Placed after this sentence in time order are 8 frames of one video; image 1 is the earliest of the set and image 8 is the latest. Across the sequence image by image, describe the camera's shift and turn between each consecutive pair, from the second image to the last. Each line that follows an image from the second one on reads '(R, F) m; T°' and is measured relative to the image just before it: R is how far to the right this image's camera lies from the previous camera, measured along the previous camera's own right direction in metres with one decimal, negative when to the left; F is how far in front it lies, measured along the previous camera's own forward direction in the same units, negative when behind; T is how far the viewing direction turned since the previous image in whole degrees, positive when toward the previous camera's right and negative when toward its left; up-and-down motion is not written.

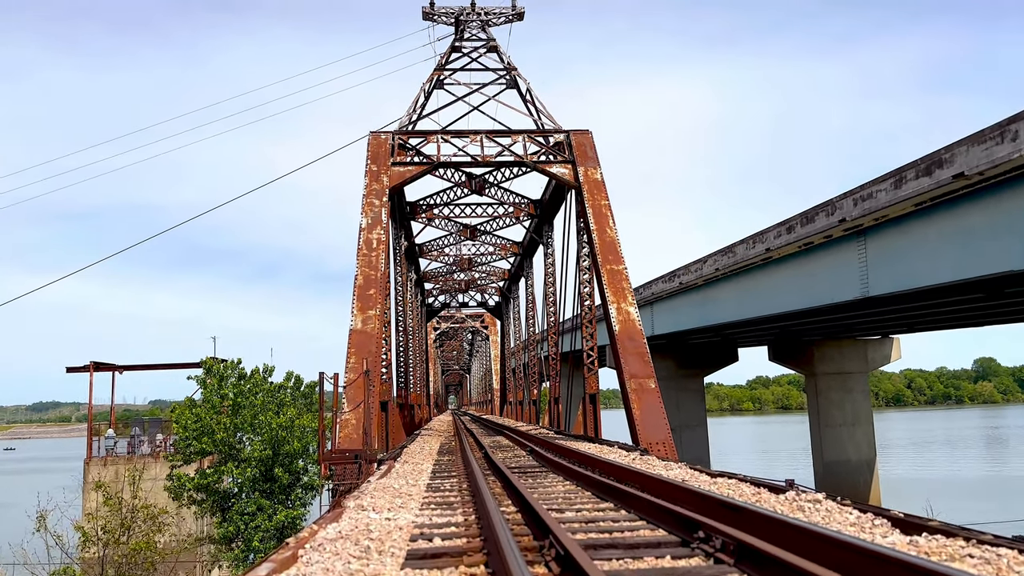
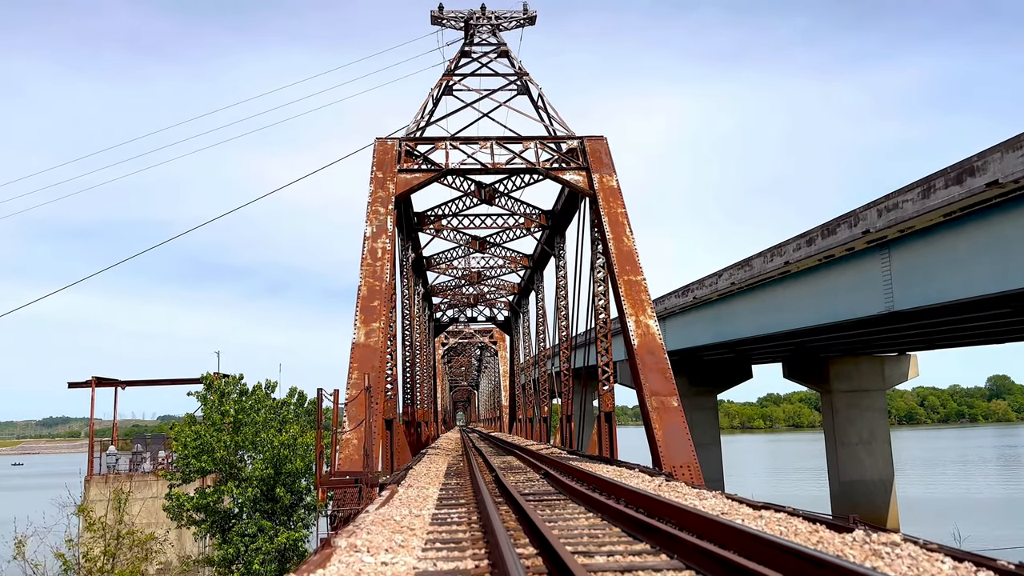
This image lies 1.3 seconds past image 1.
(0.0, +0.6) m; -1°
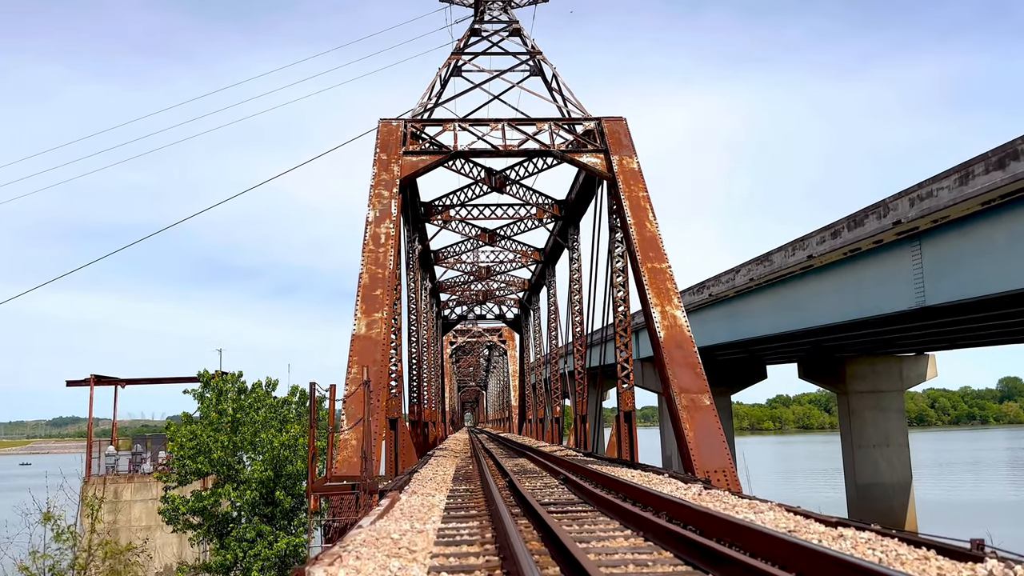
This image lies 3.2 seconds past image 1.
(-0.1, +0.8) m; -1°
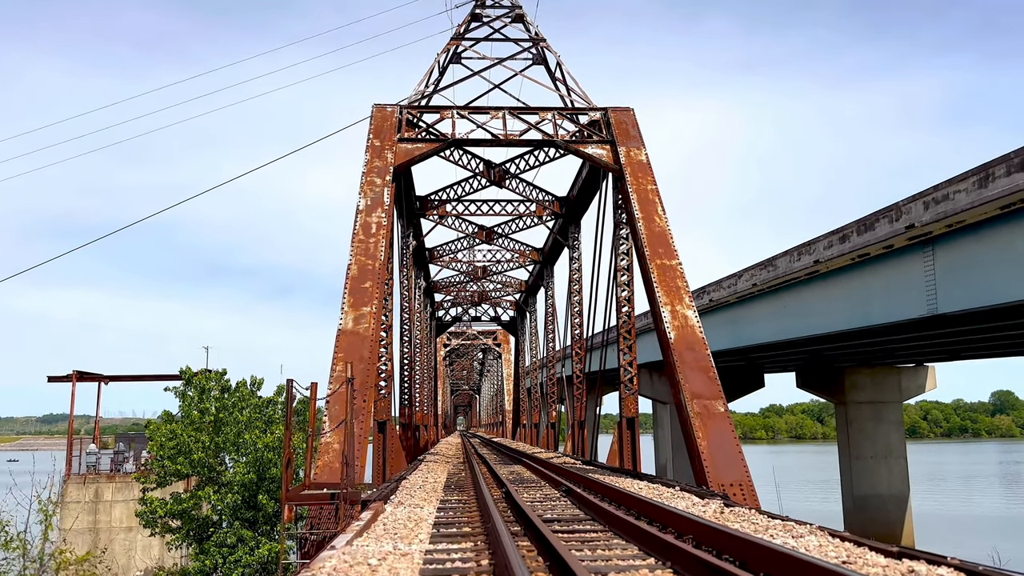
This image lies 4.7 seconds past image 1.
(0.0, +0.6) m; 0°
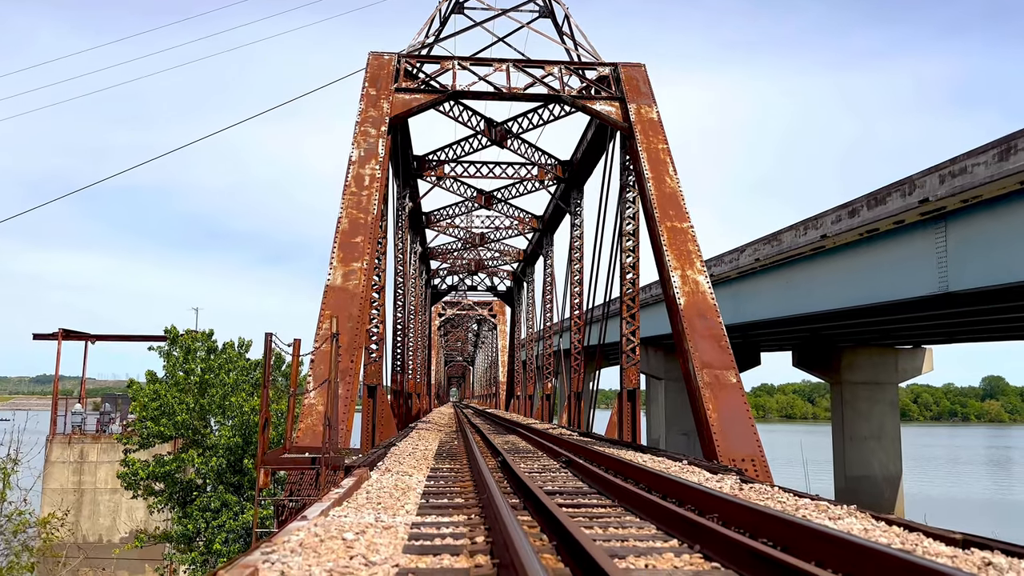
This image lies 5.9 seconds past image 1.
(0.0, +0.5) m; 0°
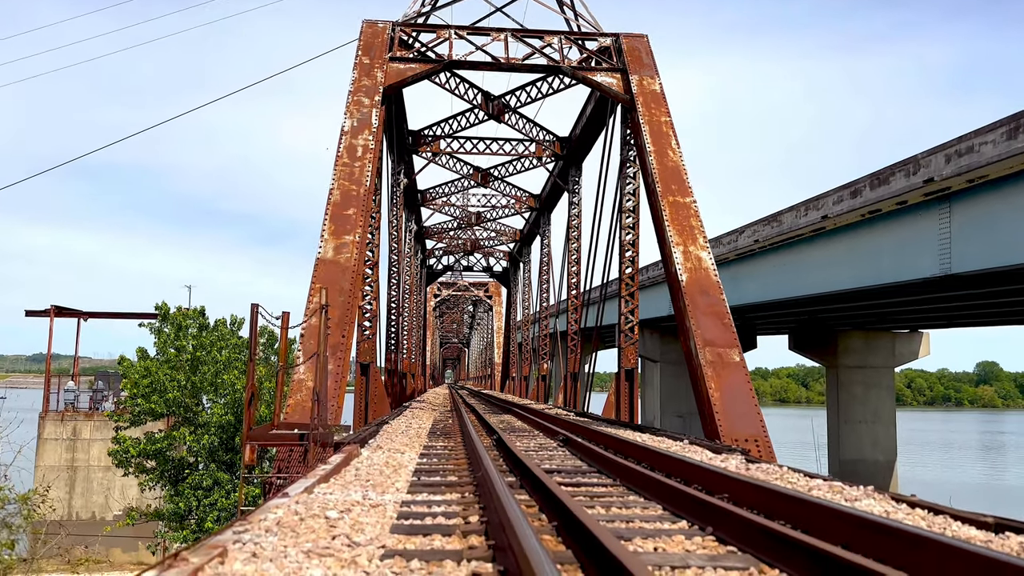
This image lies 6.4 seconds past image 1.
(0.0, +0.2) m; 0°
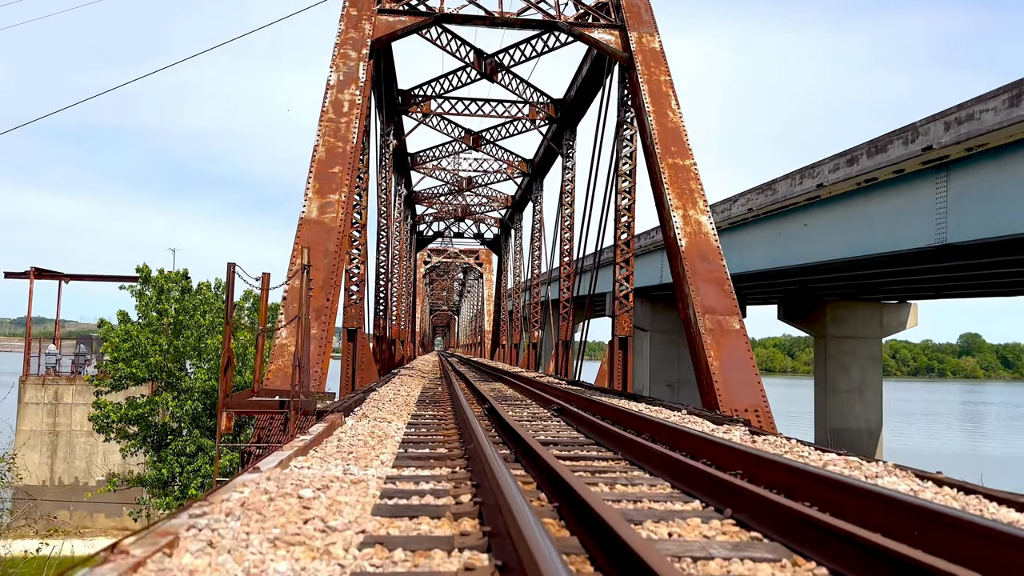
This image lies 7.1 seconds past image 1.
(0.0, +0.3) m; +1°
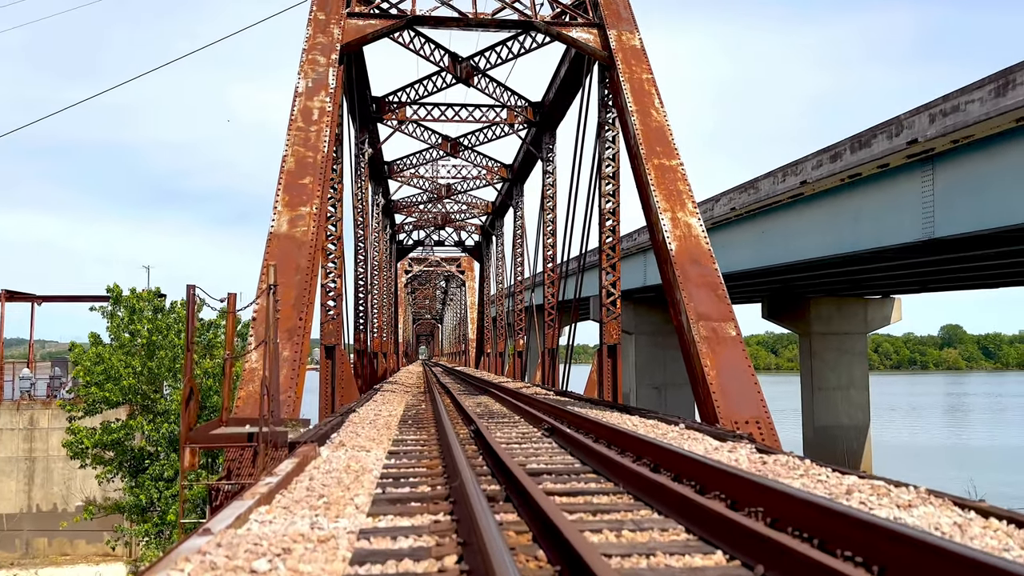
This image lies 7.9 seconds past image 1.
(0.0, +0.3) m; +1°
